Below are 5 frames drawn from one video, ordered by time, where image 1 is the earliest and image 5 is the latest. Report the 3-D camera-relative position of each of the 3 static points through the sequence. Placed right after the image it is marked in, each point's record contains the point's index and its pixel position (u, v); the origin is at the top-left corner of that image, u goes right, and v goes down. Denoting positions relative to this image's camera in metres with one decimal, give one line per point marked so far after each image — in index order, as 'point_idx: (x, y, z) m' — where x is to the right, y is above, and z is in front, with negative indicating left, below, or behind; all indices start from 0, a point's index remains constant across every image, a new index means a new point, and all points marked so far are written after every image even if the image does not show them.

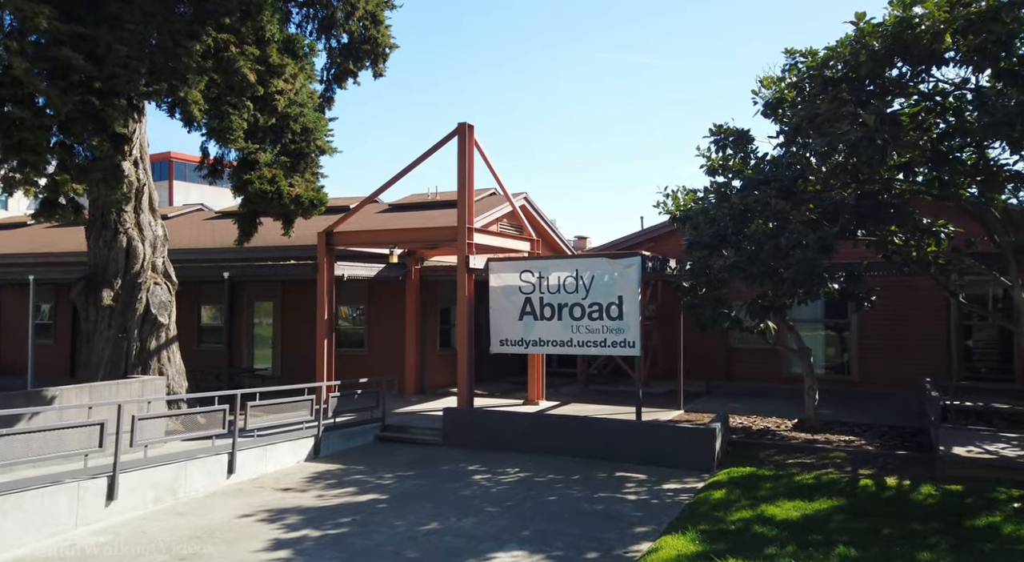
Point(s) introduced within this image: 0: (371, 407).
0: (-2.4, -2.1, +13.5) m
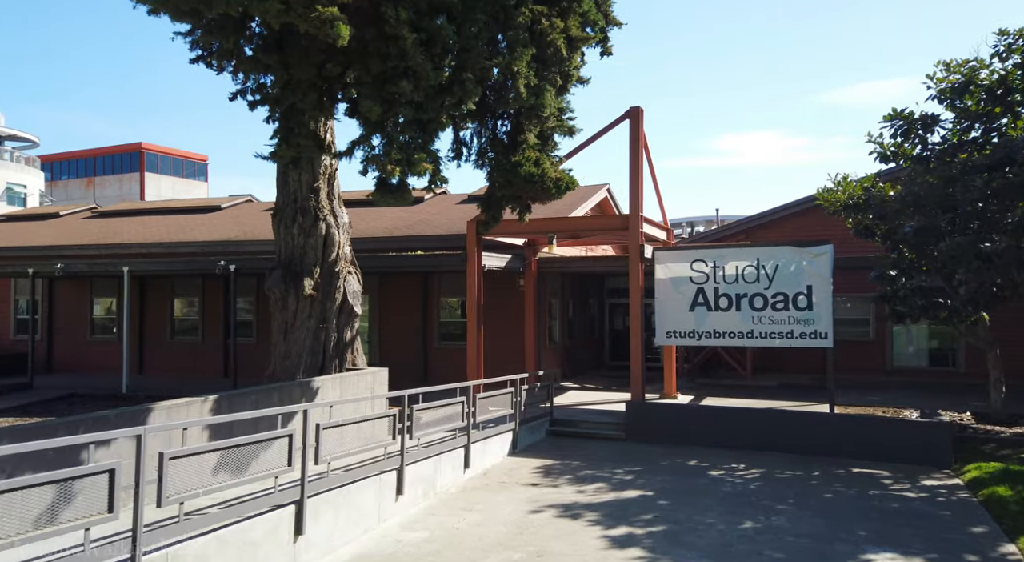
0: (+0.5, -2.0, +13.1) m
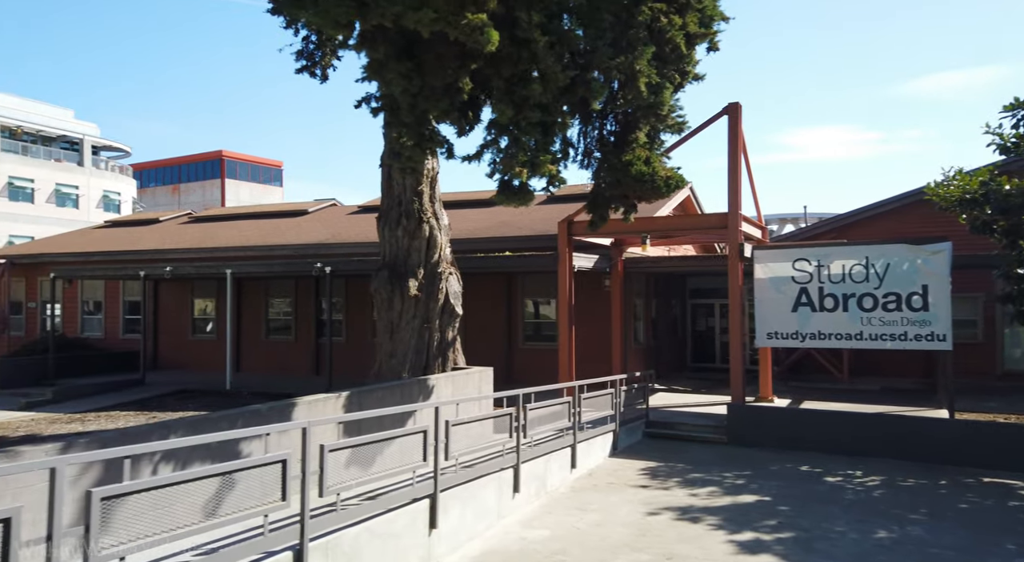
0: (+2.1, -2.0, +12.9) m
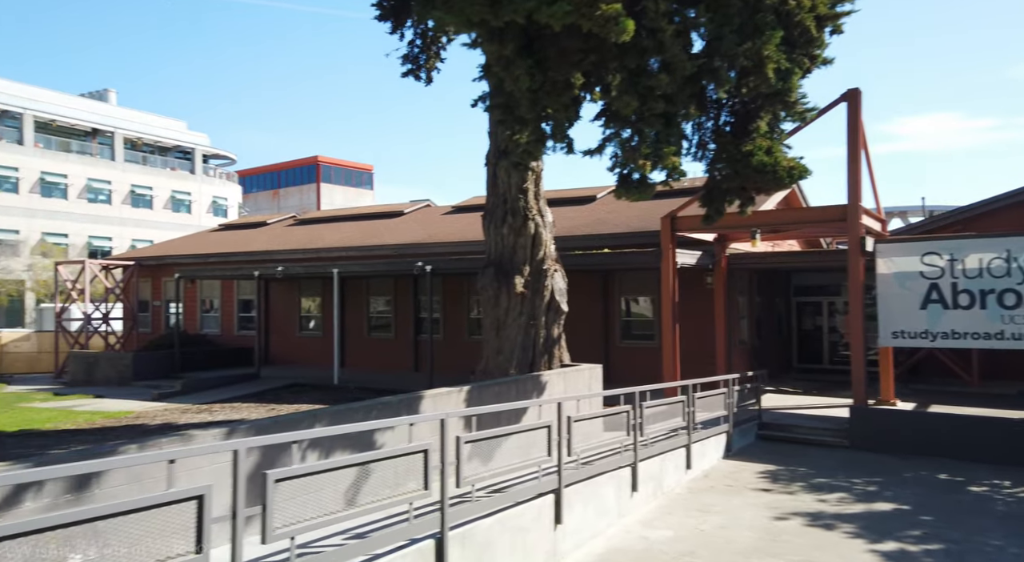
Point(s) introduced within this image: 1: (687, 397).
0: (+3.8, -1.9, +12.4) m
1: (+2.1, -1.4, +9.7) m
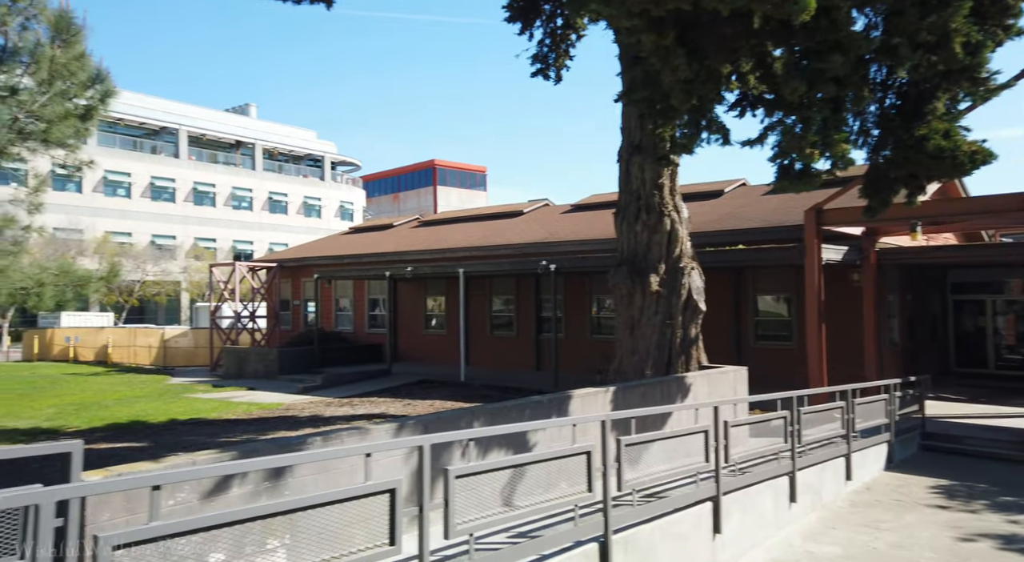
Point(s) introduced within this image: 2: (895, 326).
0: (+5.9, -1.8, +11.4) m
1: (+3.8, -1.4, +9.0) m
2: (+9.4, -1.1, +19.0) m
